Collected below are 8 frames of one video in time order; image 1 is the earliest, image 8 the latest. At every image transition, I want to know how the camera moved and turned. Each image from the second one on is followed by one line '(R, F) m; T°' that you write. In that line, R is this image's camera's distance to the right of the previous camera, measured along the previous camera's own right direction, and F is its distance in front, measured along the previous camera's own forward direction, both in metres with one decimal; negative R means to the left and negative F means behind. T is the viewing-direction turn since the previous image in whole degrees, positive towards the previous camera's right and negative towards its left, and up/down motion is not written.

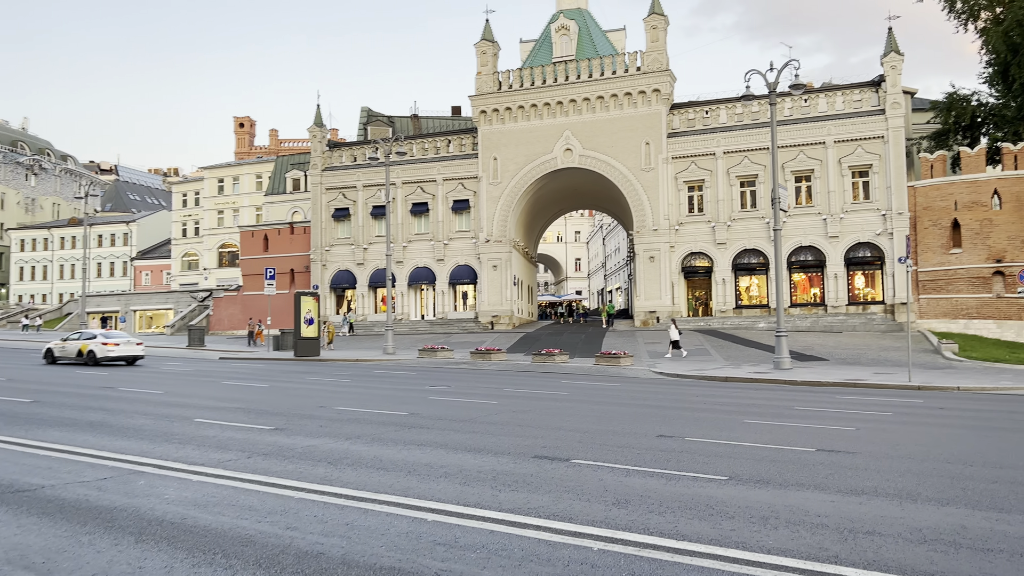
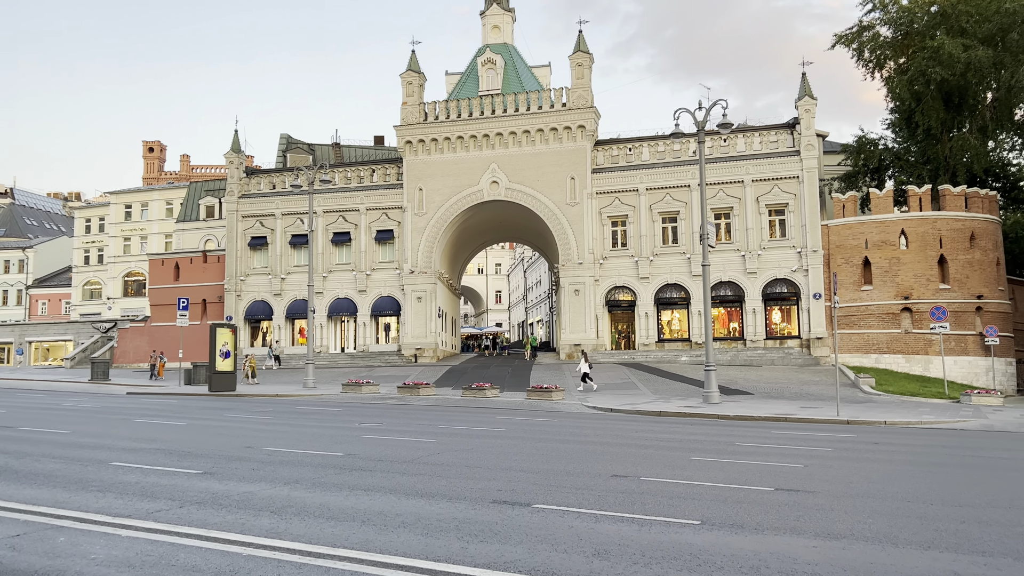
(-0.5, +0.5) m; +6°
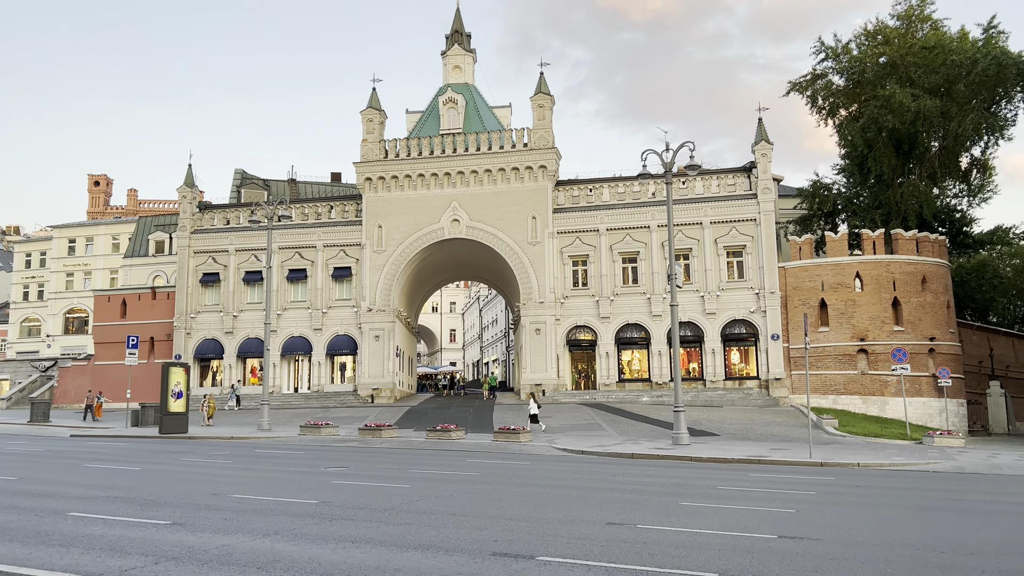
(-0.6, +0.4) m; +3°
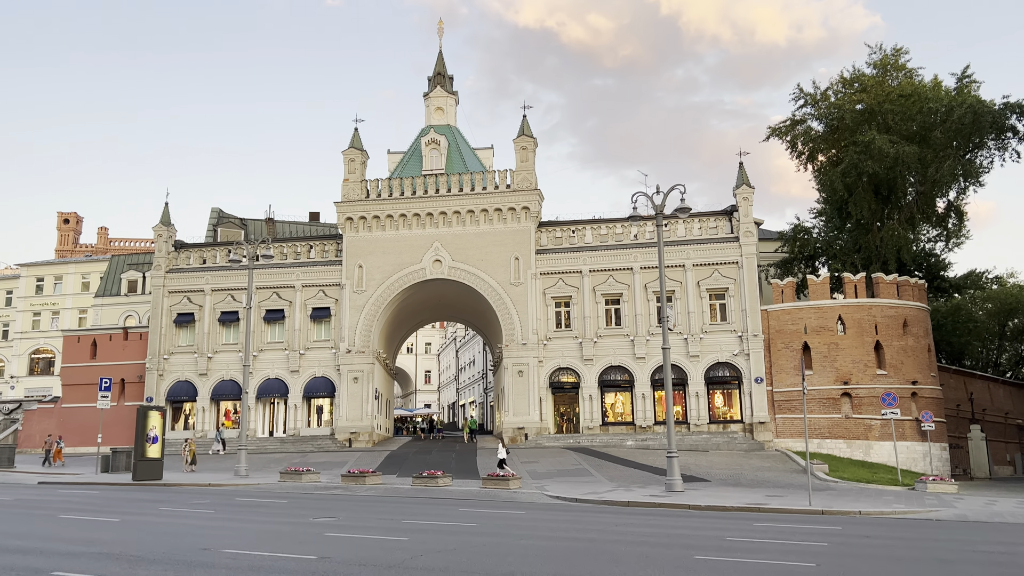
(-0.6, +0.5) m; +2°
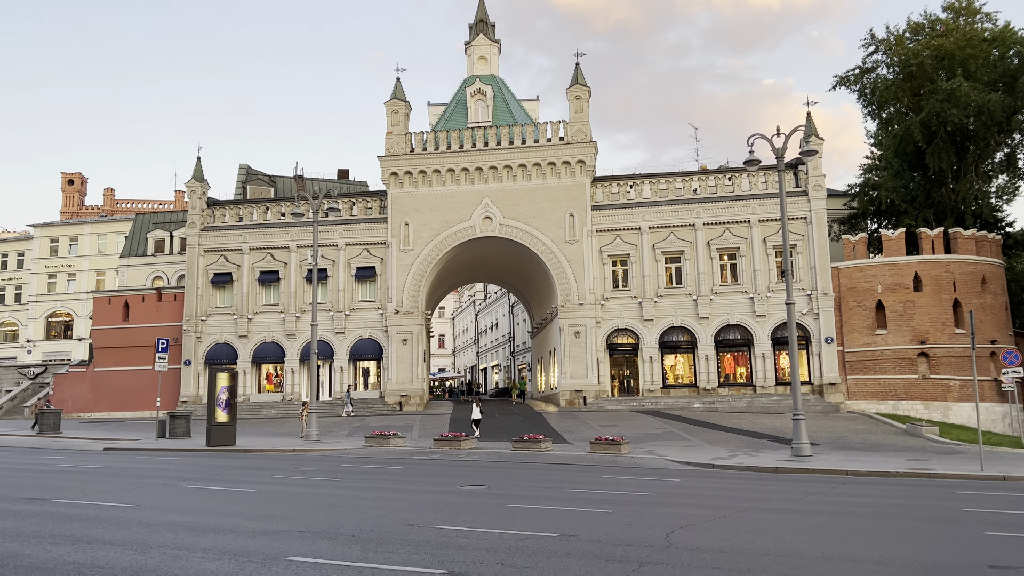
(-3.8, +2.0) m; +1°
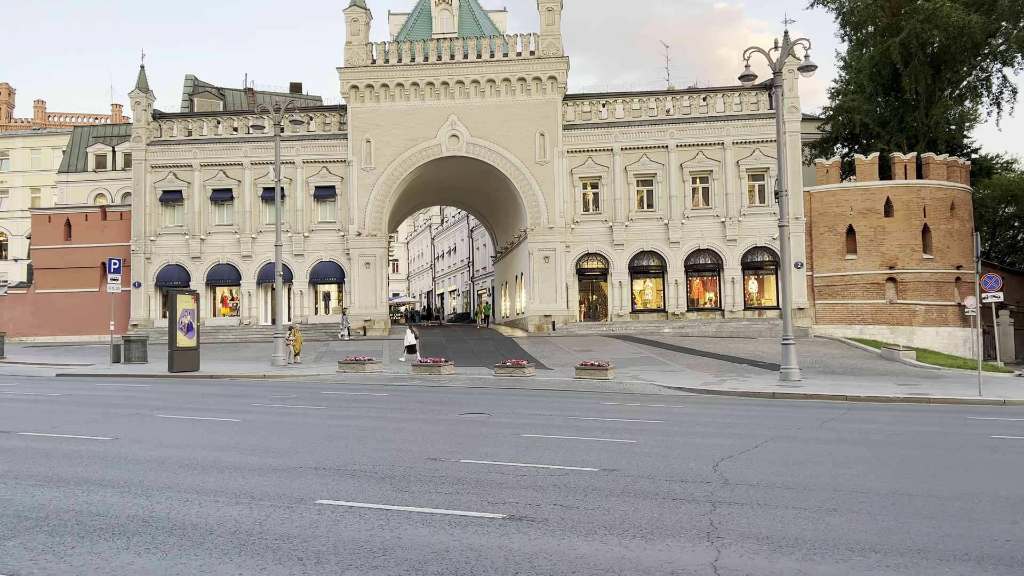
(-1.1, +1.2) m; +4°
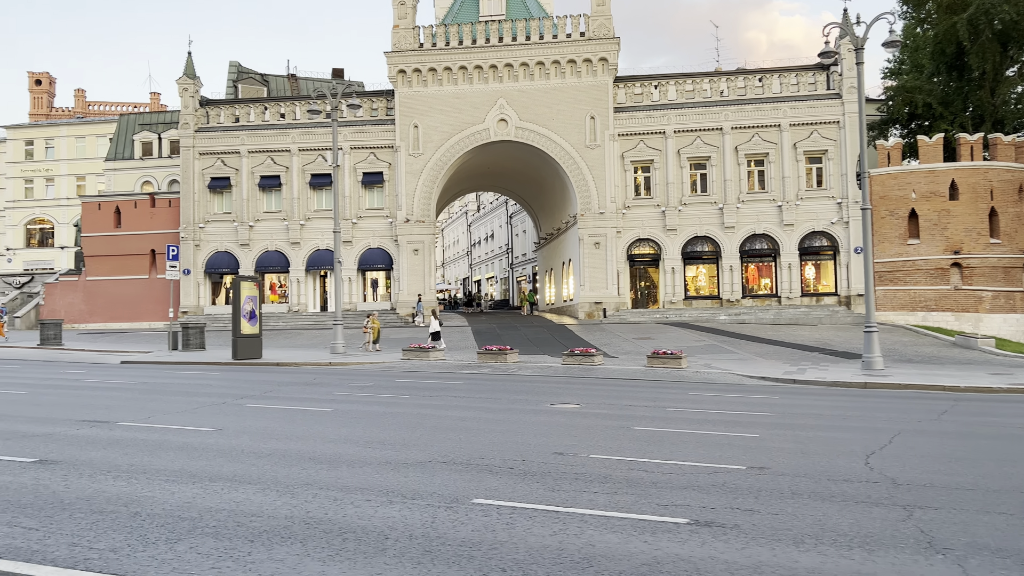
(-1.3, +0.6) m; -2°
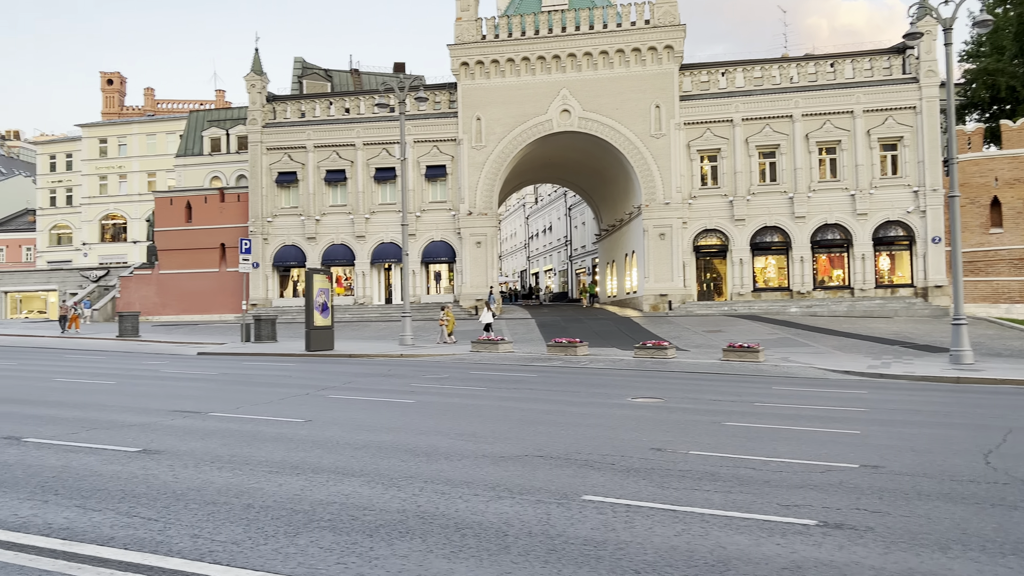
(-0.5, +0.2) m; -4°
